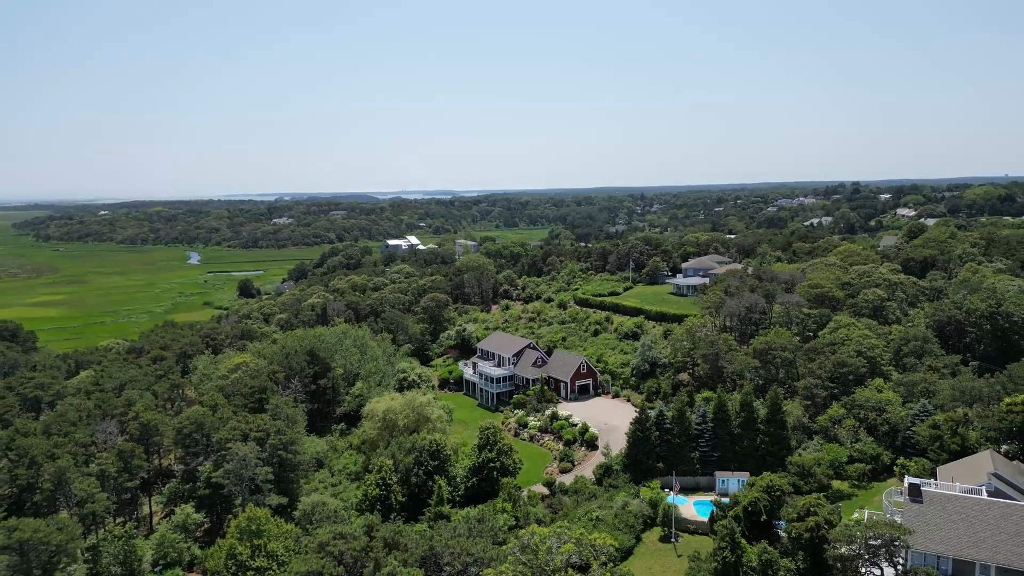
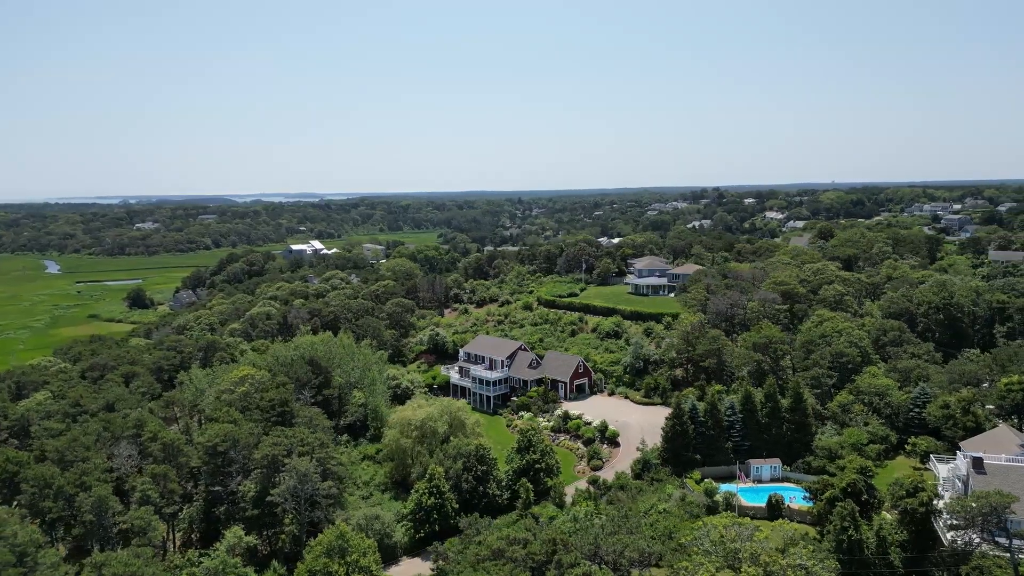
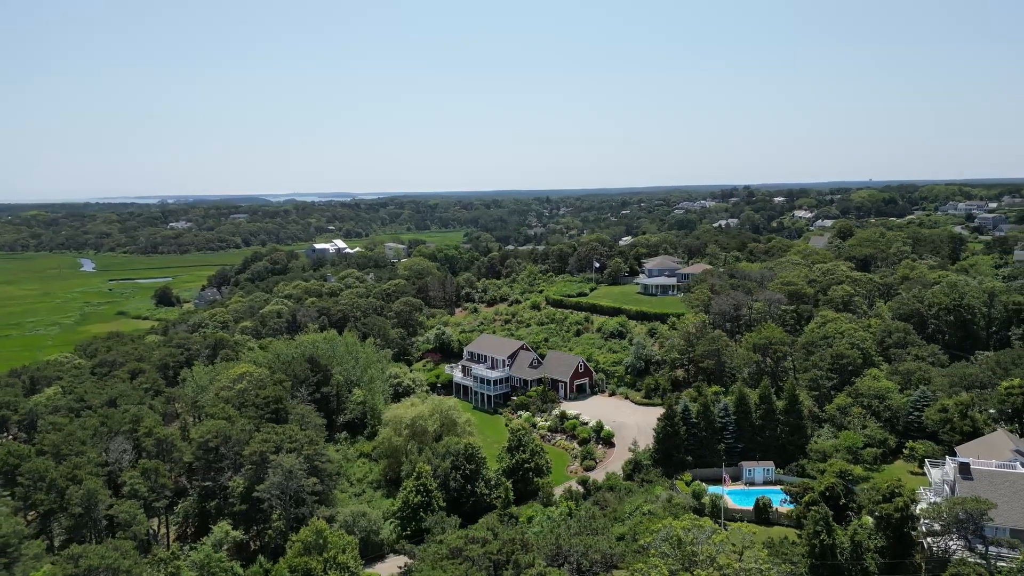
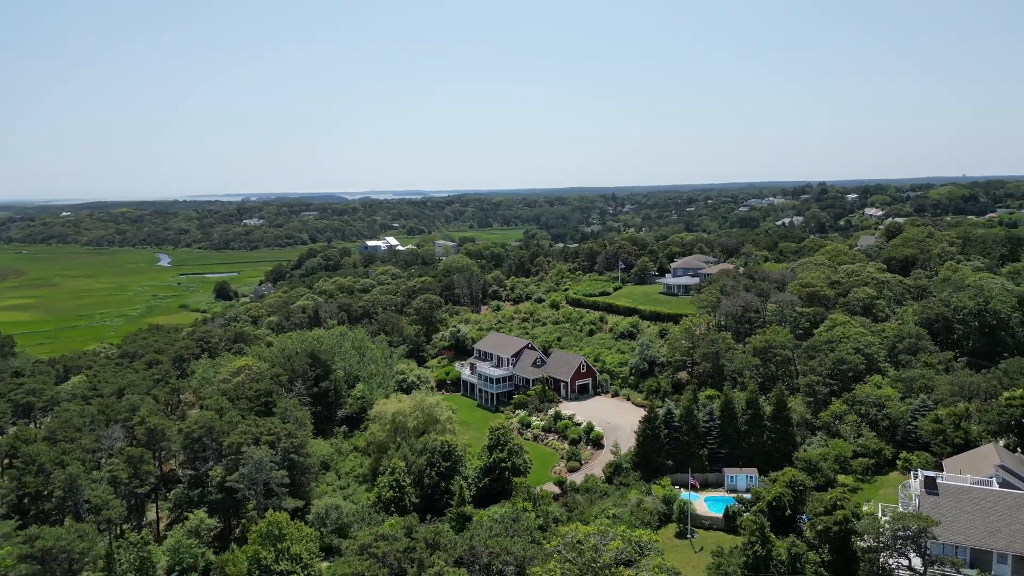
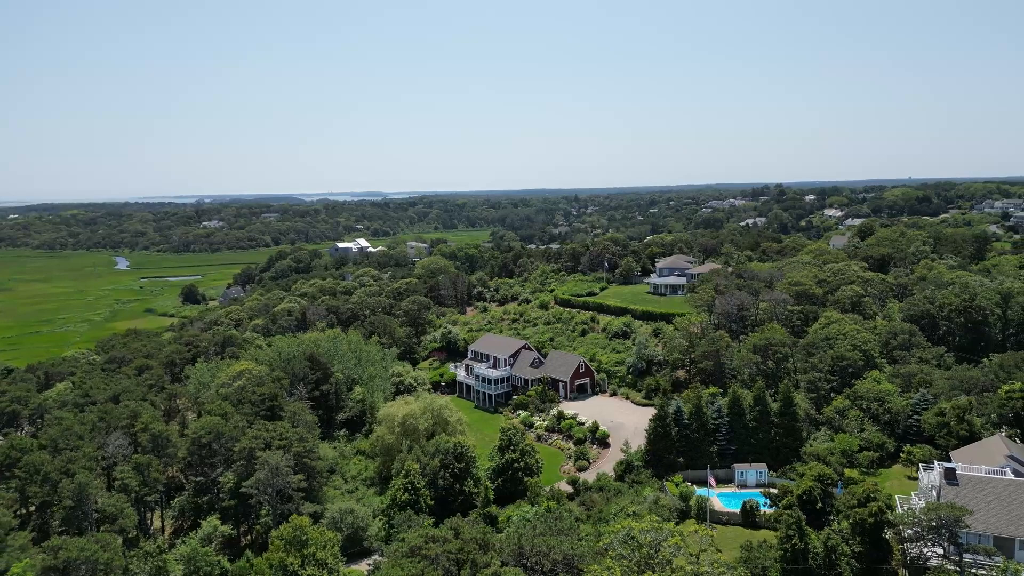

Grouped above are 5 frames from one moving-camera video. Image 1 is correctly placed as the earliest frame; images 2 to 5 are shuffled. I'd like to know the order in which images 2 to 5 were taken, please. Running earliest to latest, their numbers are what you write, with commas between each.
4, 5, 3, 2
